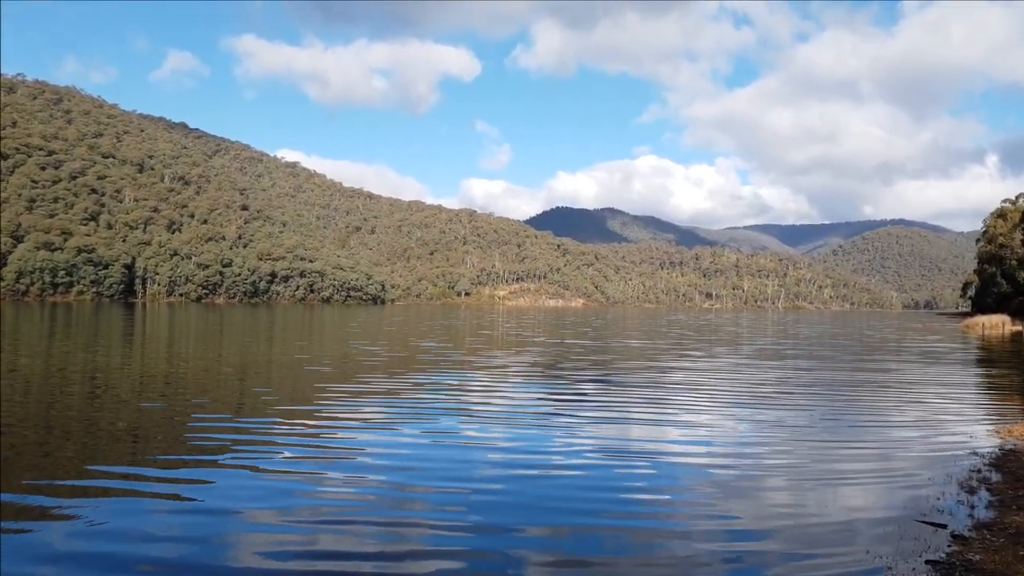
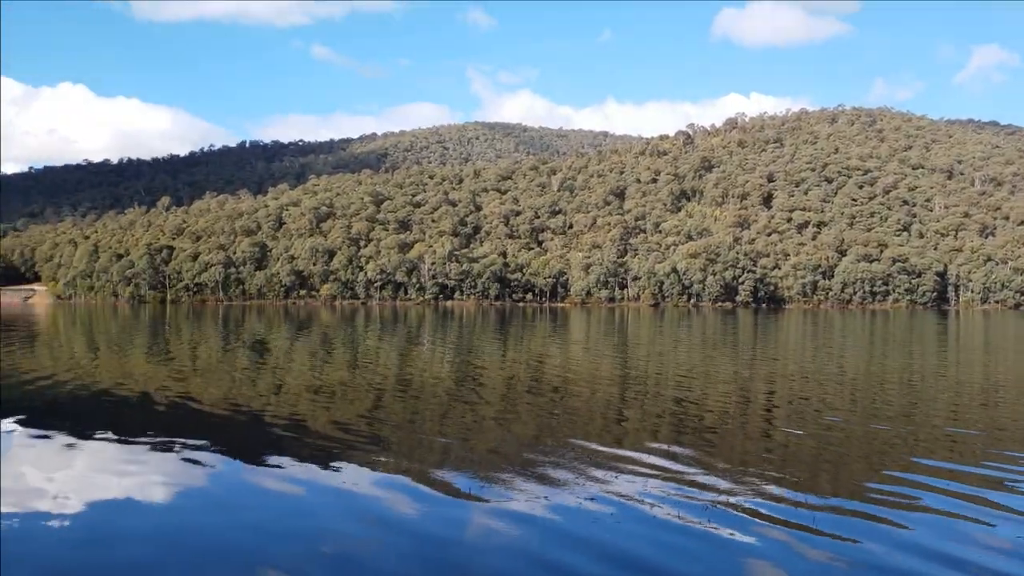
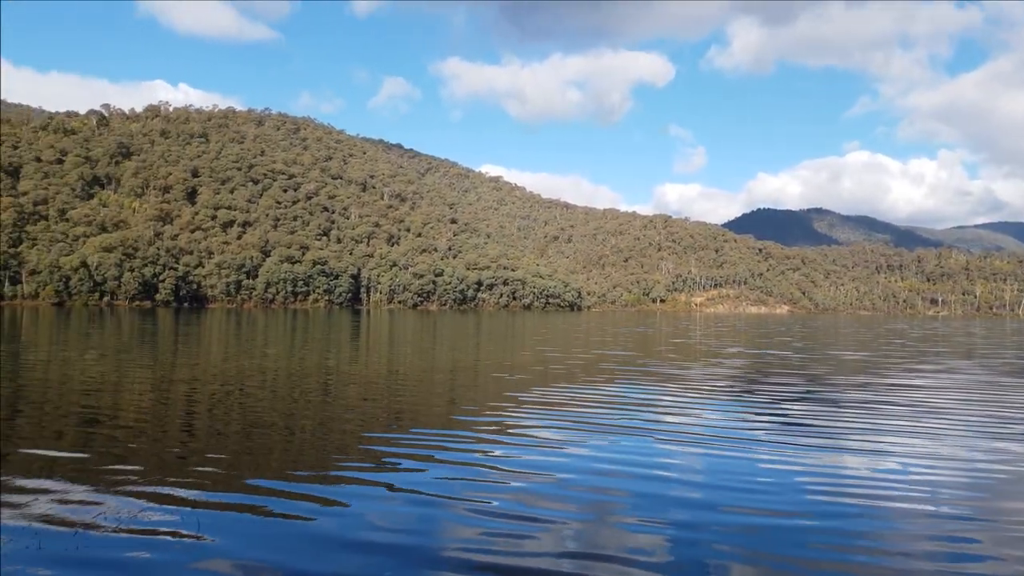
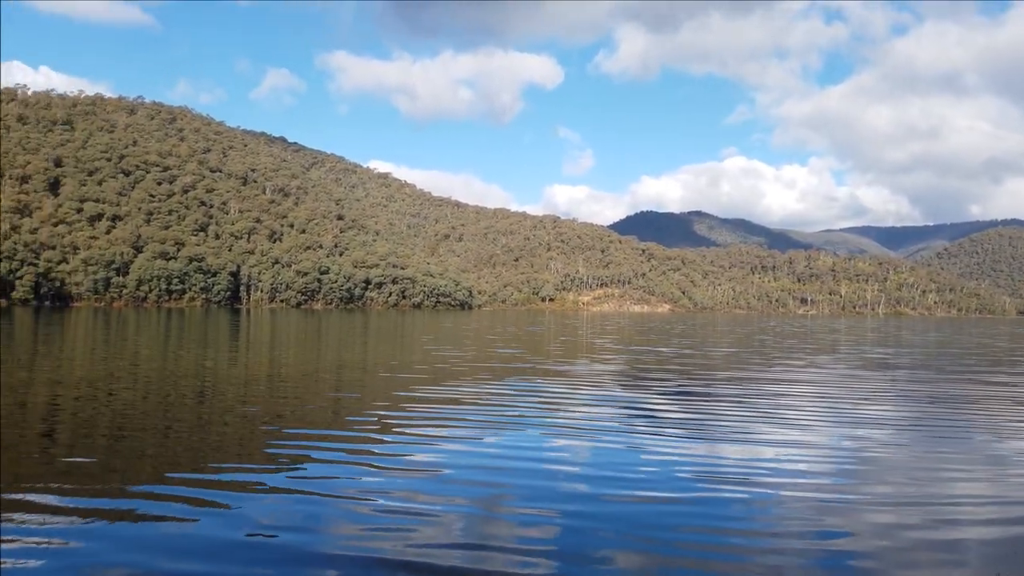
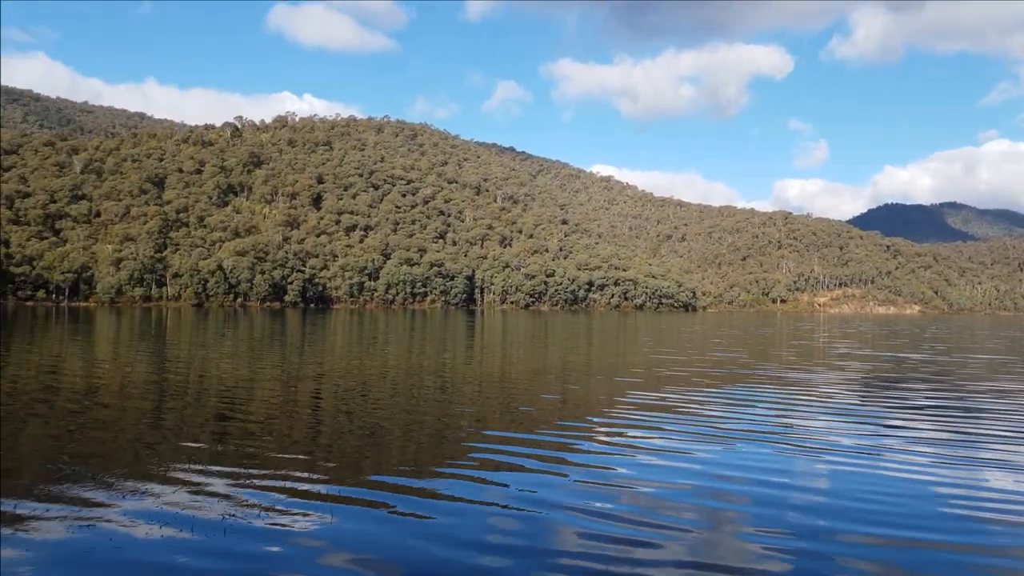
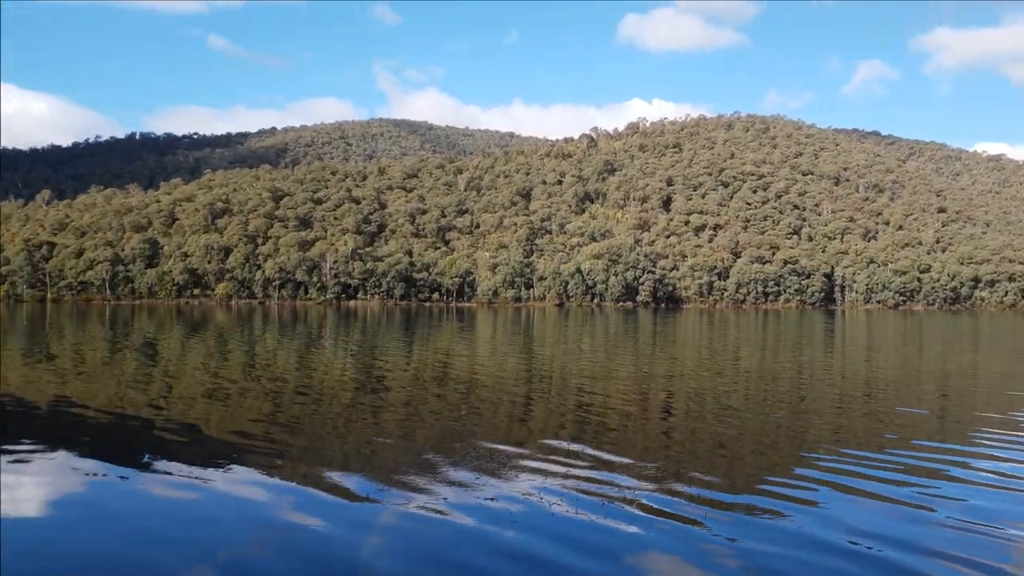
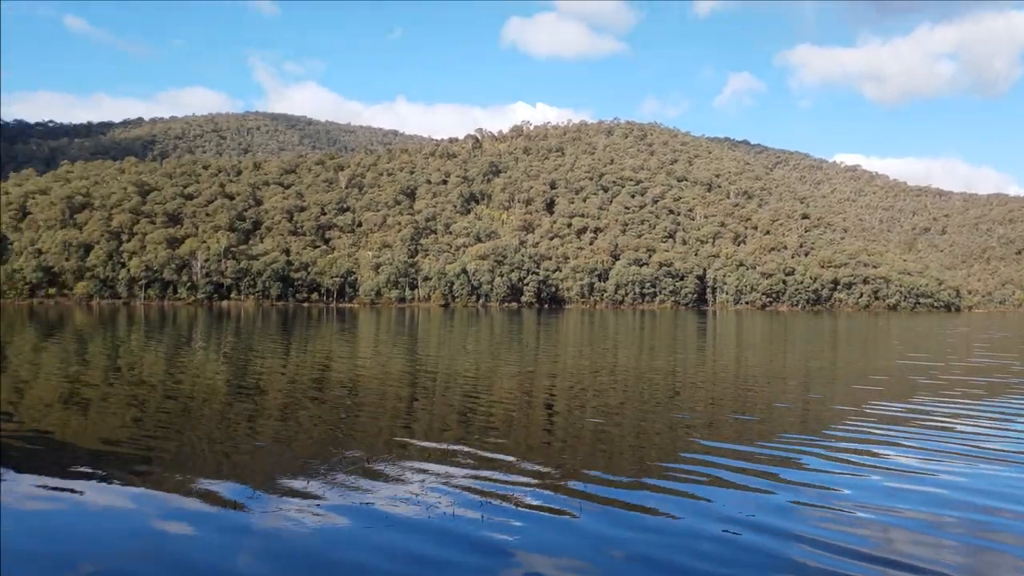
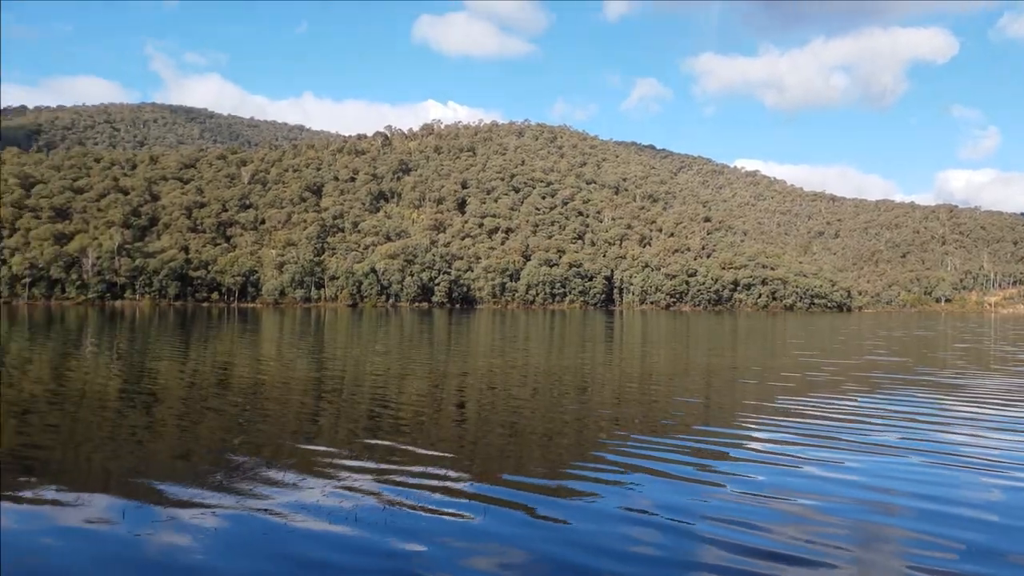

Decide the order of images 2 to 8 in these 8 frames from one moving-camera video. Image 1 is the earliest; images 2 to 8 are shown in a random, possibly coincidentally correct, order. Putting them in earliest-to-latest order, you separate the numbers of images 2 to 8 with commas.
4, 3, 5, 8, 7, 6, 2
